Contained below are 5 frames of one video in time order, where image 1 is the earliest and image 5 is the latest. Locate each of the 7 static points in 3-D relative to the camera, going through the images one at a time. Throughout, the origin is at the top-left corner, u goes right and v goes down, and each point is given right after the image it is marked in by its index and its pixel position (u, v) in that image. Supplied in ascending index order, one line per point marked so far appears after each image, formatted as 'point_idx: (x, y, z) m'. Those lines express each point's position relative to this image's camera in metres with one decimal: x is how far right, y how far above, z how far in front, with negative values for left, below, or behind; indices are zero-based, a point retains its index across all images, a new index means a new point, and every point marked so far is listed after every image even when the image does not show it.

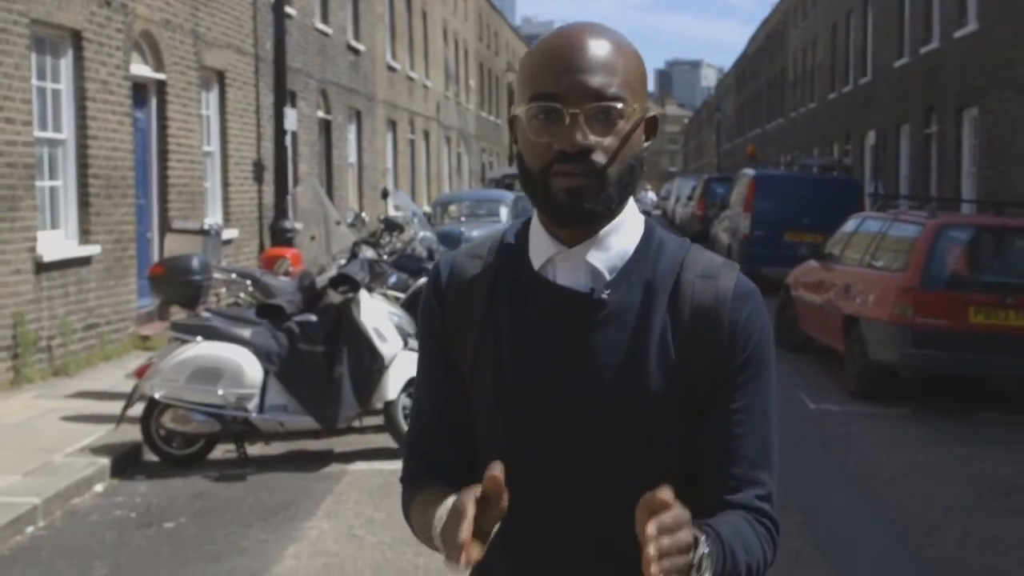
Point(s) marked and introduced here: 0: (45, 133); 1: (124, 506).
0: (-4.7, +1.6, +11.5) m
1: (-2.6, -1.4, +7.6) m
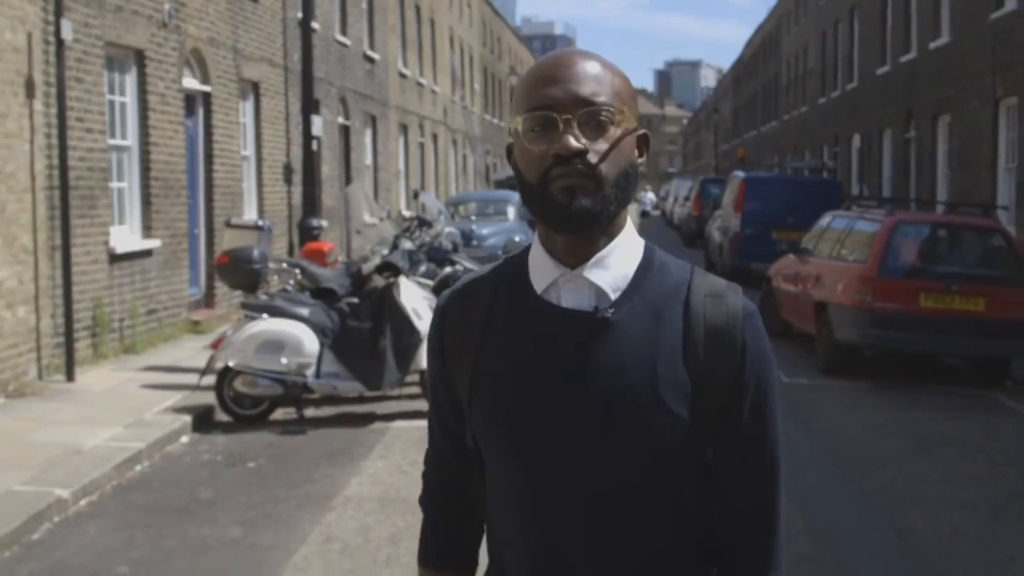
0: (-4.5, +1.7, +13.2) m
1: (-2.5, -1.3, +9.2) m
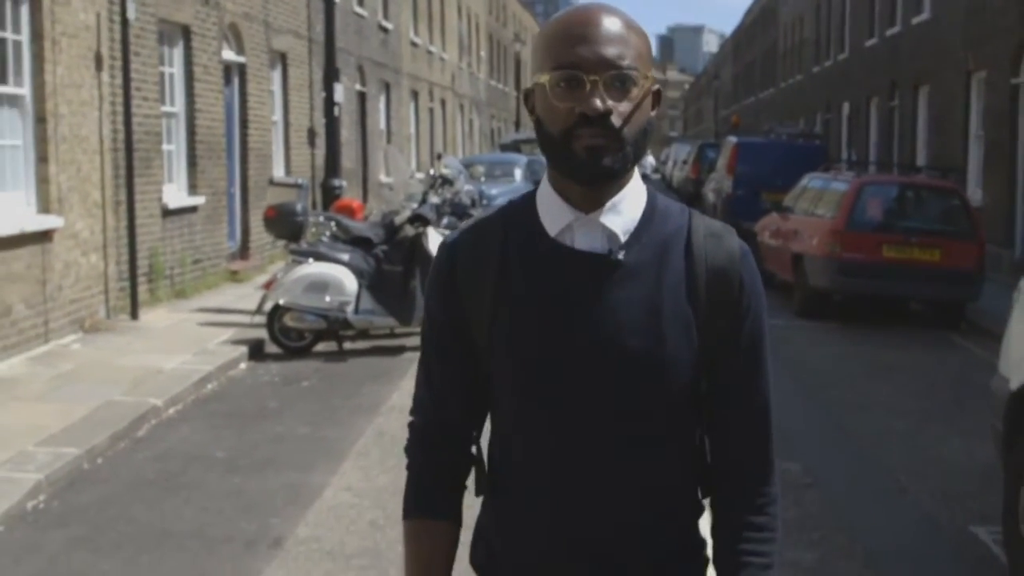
0: (-4.4, +2.3, +14.6) m
1: (-2.3, -0.8, +10.8) m
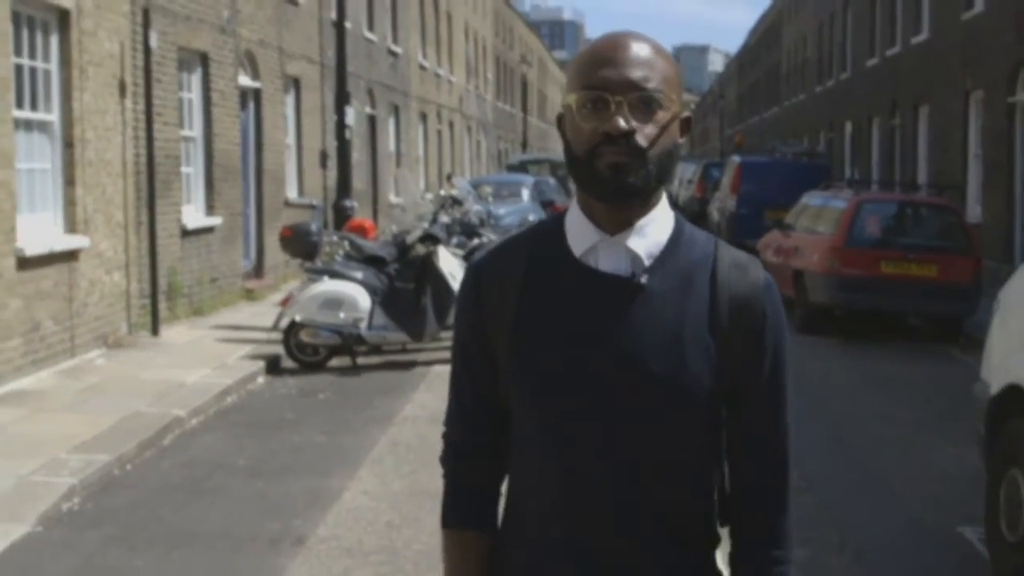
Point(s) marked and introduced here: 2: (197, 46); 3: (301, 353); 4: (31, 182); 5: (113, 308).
0: (-4.3, +2.1, +15.1) m
1: (-2.2, -1.0, +11.2) m
2: (-4.1, +3.2, +15.1) m
3: (-2.2, -0.7, +12.1) m
4: (-4.7, +1.0, +11.3) m
5: (-4.4, -0.2, +12.7) m
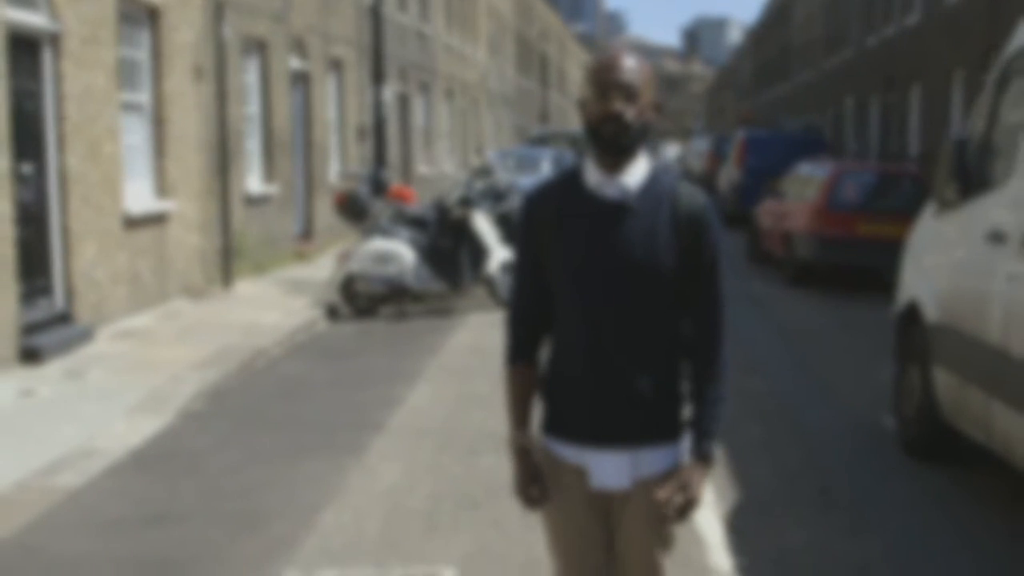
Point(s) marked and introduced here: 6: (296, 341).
0: (-4.0, +2.7, +17.2) m
1: (-2.0, -0.5, +13.3) m
2: (-3.8, +3.8, +17.1) m
3: (-1.9, -0.2, +14.2) m
4: (-4.4, +1.5, +13.4) m
5: (-4.1, +0.3, +14.8) m
6: (-2.3, -0.6, +12.5) m
